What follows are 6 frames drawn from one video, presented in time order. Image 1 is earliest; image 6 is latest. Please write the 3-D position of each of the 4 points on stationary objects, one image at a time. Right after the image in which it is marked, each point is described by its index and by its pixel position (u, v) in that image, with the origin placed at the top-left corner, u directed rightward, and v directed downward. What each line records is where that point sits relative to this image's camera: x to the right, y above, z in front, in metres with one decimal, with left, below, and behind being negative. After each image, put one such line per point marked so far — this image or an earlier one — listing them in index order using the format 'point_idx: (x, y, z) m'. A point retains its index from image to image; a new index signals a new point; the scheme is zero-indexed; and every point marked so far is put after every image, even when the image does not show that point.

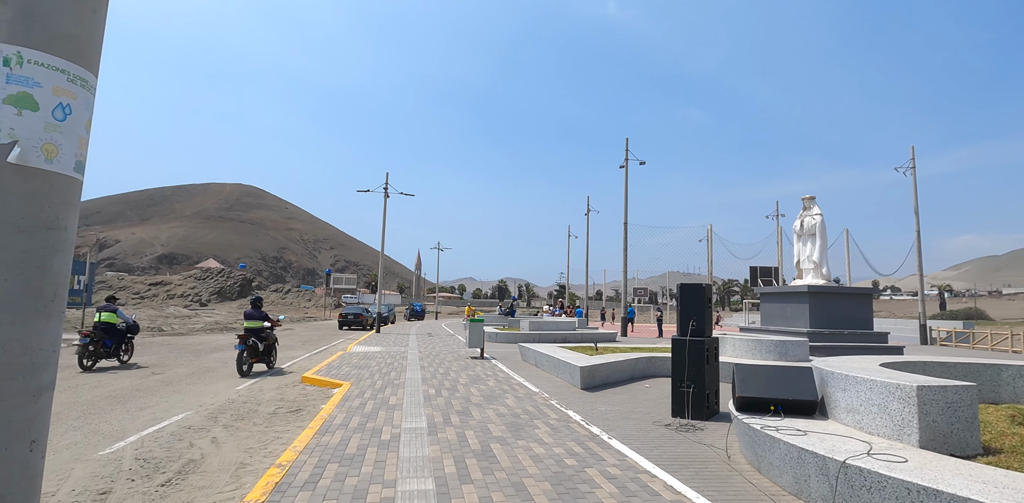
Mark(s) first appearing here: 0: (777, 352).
0: (+6.5, -2.5, +12.4) m
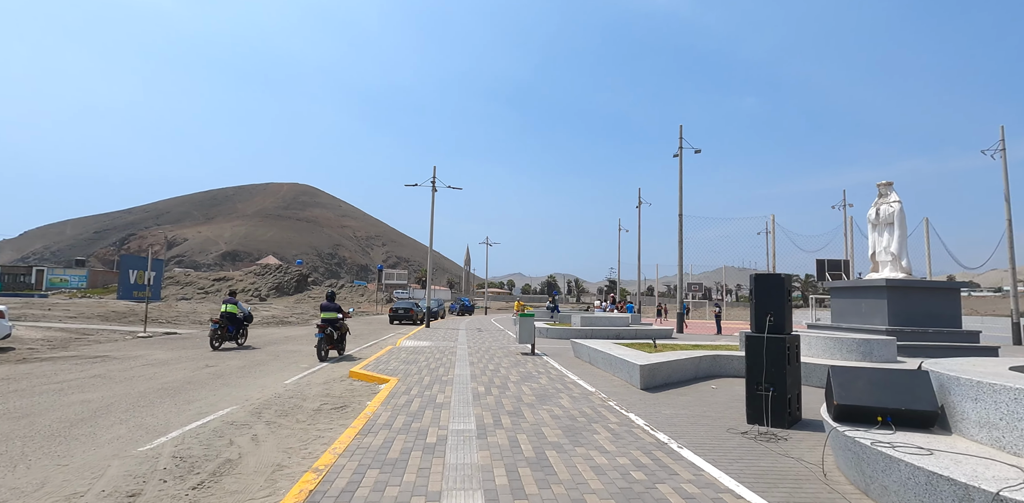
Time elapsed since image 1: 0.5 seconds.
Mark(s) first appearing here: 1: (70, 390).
0: (+7.7, -2.2, +11.1) m
1: (-7.7, -2.4, +8.9) m
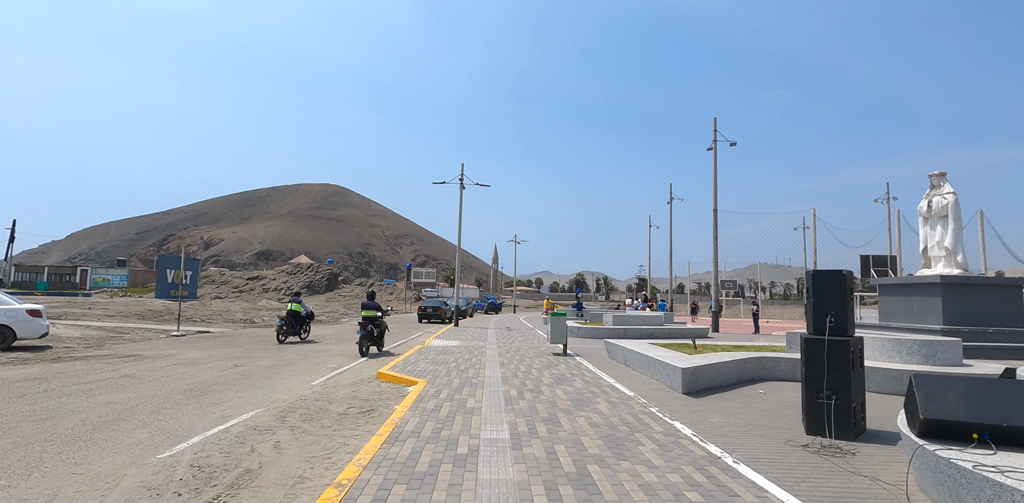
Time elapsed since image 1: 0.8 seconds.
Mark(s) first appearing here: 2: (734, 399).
0: (+8.3, -2.1, +10.2) m
1: (-7.2, -2.4, +8.8) m
2: (+3.8, -2.5, +8.7) m
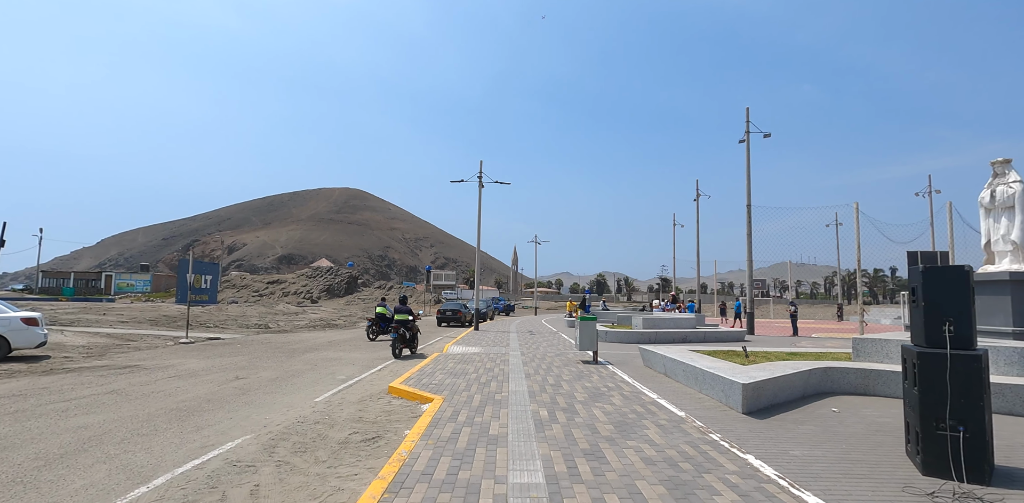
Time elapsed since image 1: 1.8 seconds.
0: (+8.8, -2.0, +8.7) m
1: (-6.7, -2.5, +7.8) m
2: (+4.2, -2.4, +7.3) m
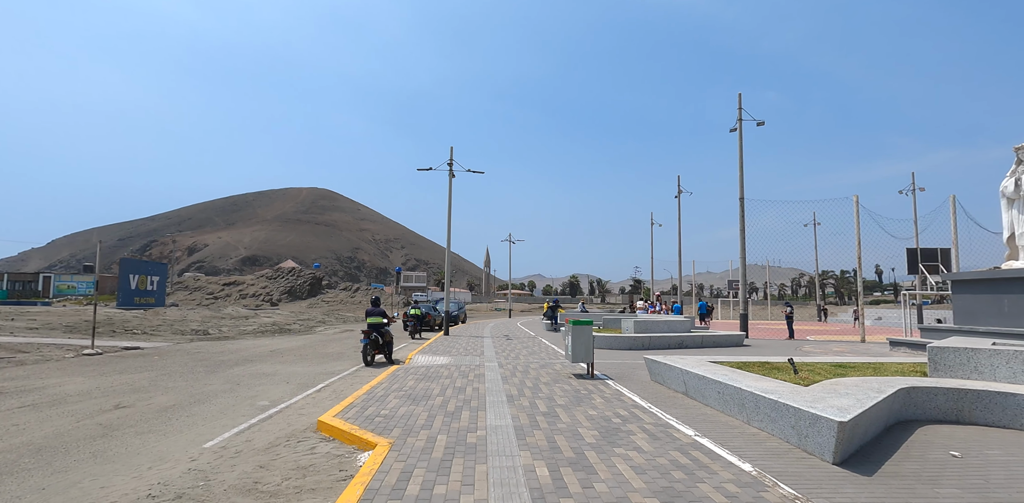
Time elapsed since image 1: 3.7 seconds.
0: (+8.5, -1.7, +6.5) m
1: (-6.9, -2.2, +4.8) m
2: (+4.1, -2.2, +4.9) m
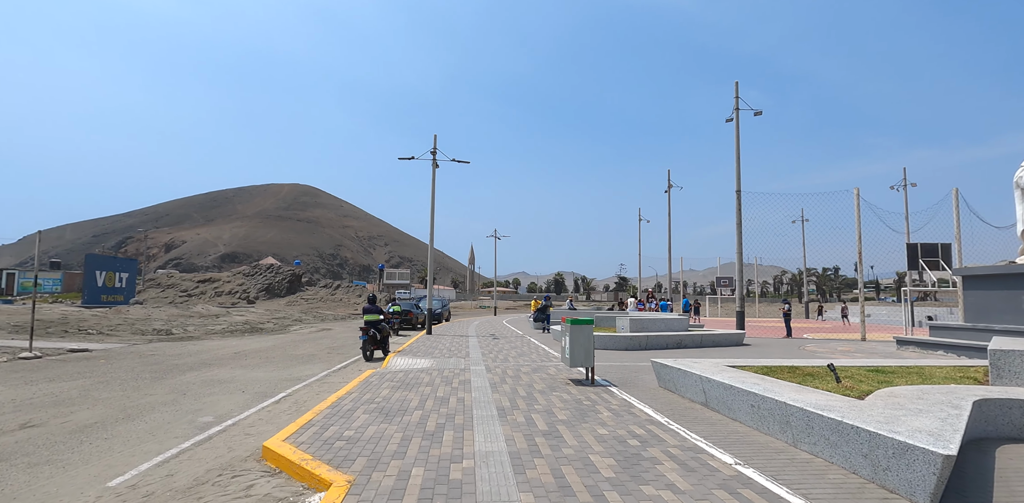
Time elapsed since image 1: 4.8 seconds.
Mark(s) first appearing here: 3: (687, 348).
0: (+8.5, -1.6, +5.5) m
1: (-6.9, -2.0, +3.3) m
2: (+4.1, -2.0, +3.7) m
3: (+5.8, -3.2, +16.6) m
